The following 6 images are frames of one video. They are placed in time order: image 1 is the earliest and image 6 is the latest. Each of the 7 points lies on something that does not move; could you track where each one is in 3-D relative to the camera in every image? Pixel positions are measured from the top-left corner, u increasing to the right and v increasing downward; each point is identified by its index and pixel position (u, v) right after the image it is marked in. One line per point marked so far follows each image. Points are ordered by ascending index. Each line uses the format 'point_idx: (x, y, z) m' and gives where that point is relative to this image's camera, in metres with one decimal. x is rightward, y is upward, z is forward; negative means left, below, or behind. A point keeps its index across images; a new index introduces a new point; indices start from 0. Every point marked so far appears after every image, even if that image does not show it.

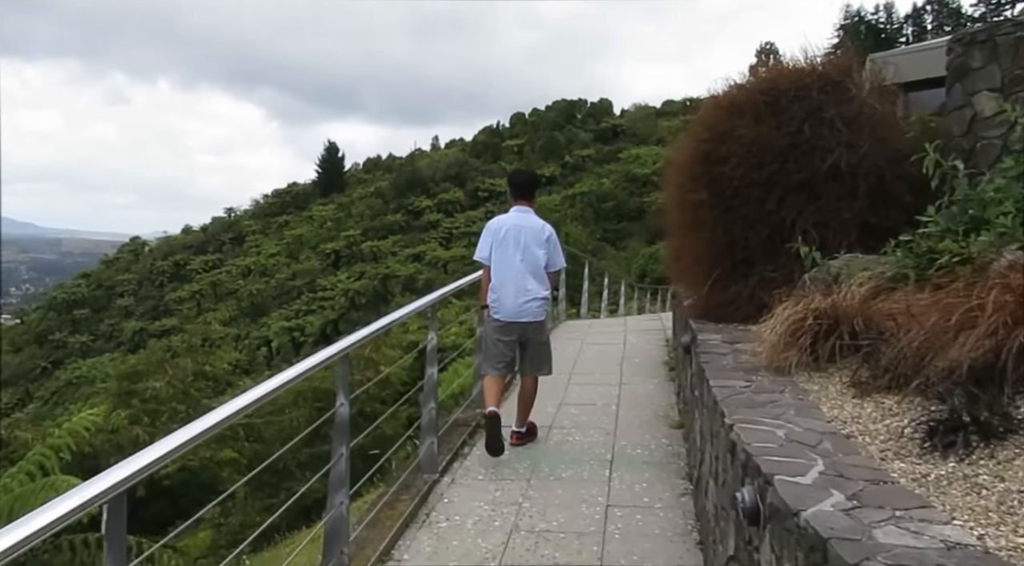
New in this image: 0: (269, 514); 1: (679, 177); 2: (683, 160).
0: (-3.8, -3.5, +11.0) m
1: (+1.0, +0.6, +4.3) m
2: (+1.0, +0.7, +4.2) m
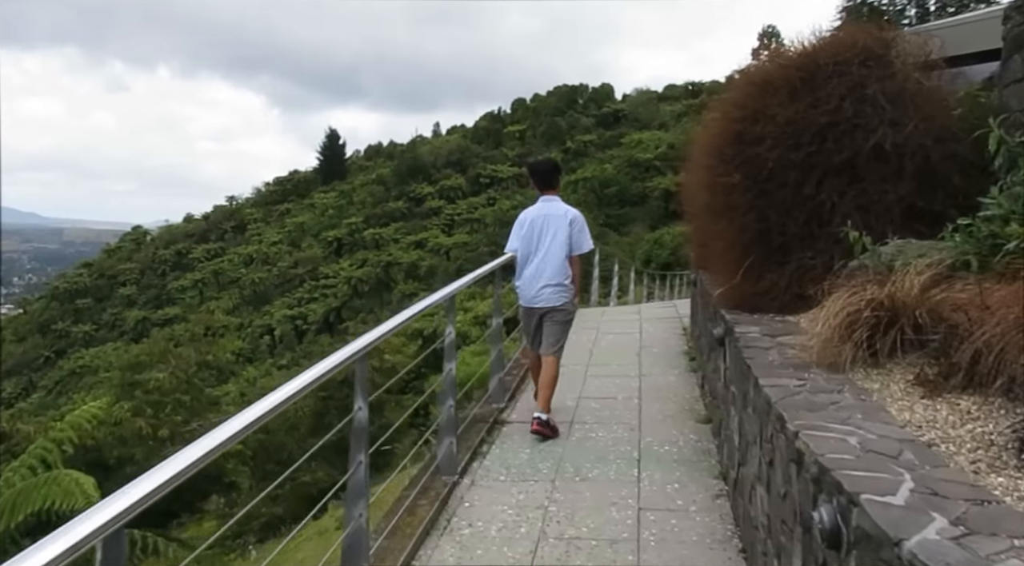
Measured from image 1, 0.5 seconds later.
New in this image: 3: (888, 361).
0: (-3.7, -3.4, +10.8) m
1: (+1.2, +0.7, +4.0) m
2: (+1.2, +0.8, +3.9) m
3: (+1.4, -0.3, +2.5) m
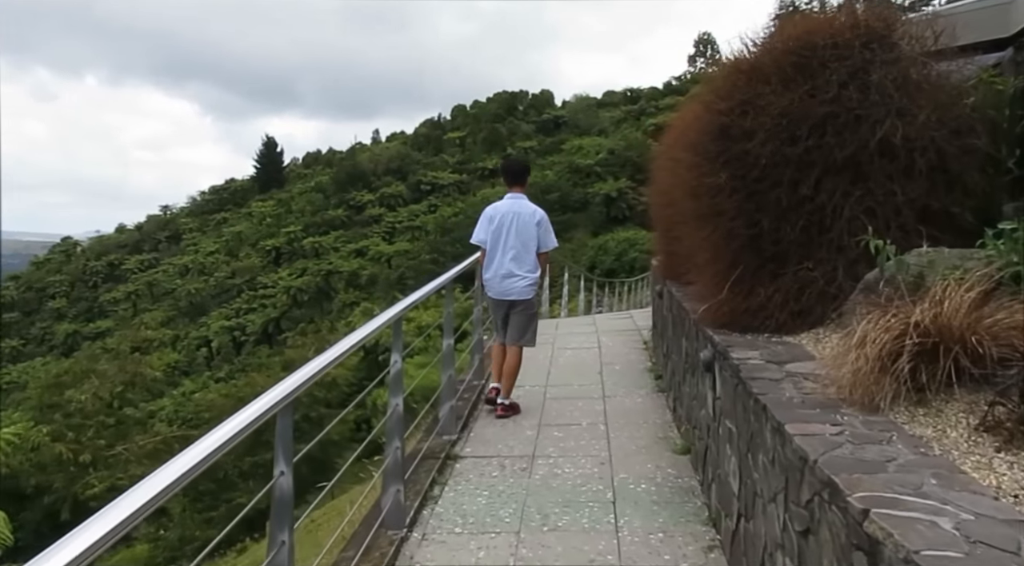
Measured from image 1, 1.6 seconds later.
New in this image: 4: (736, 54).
0: (-4.4, -3.6, +9.9) m
1: (+0.9, +0.6, +3.5) m
2: (+0.9, +0.7, +3.5) m
3: (+1.3, -0.3, +2.1) m
4: (+1.1, +1.1, +3.4) m
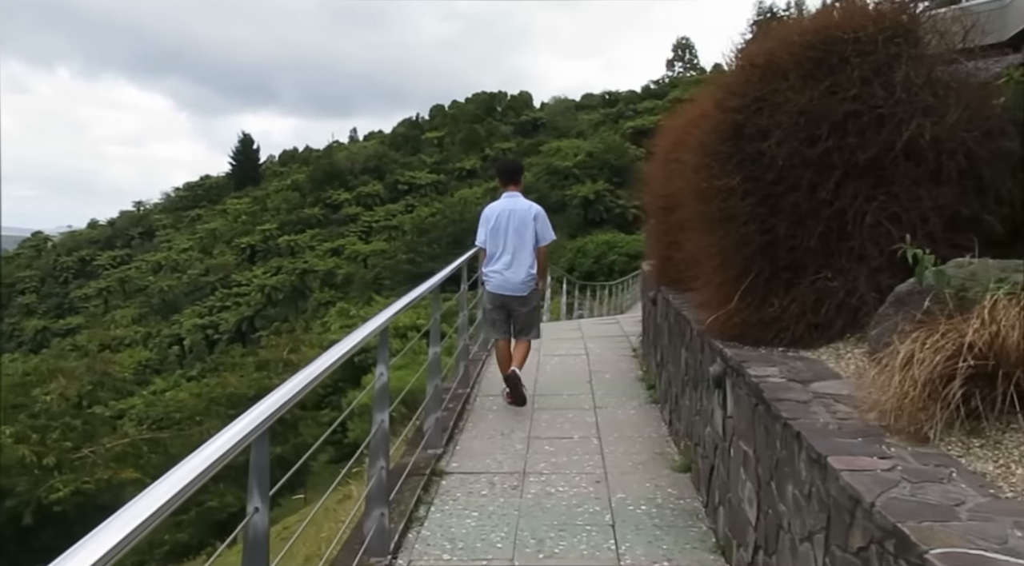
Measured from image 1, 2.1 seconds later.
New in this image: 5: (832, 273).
0: (-4.6, -3.6, +9.5) m
1: (+0.9, +0.6, +3.3) m
2: (+0.9, +0.7, +3.2) m
3: (+1.3, -0.4, +1.8) m
4: (+1.1, +1.1, +3.2) m
5: (+1.3, 0.0, +2.9) m
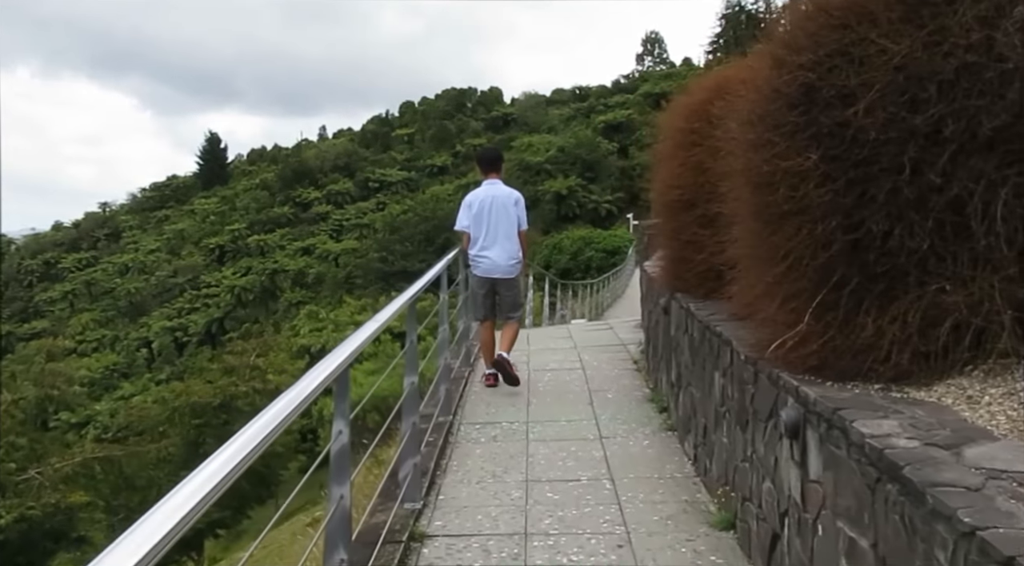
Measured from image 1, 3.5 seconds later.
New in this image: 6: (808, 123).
0: (-4.8, -3.7, +8.5) m
1: (+0.9, +0.5, +2.5) m
2: (+0.9, +0.6, +2.5) m
3: (+1.3, -0.4, +1.1) m
4: (+1.1, +1.0, +2.4) m
5: (+1.4, 0.0, +2.2) m
6: (+1.0, +0.5, +2.3) m
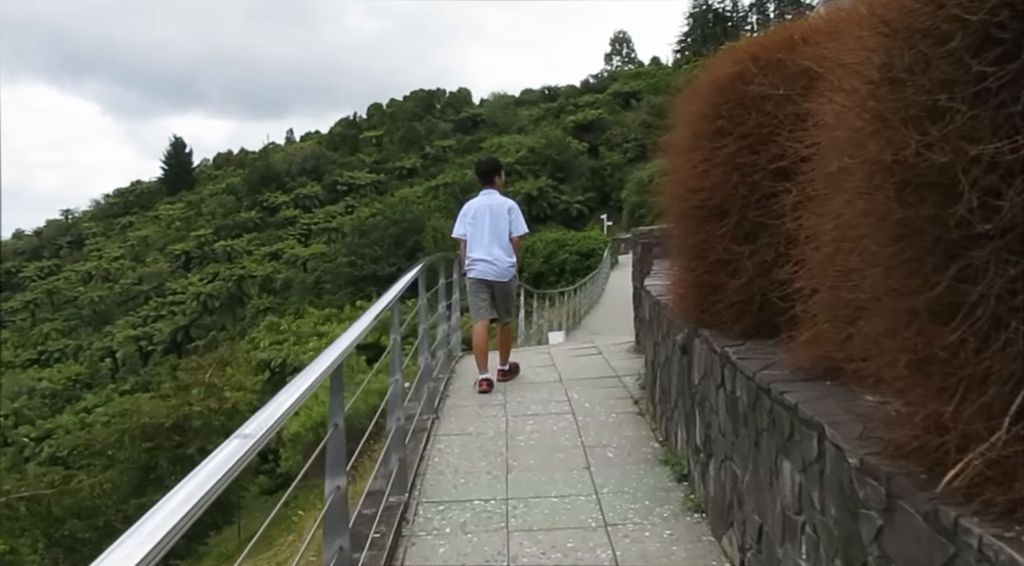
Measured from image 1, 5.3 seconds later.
0: (-5.0, -4.0, +7.2) m
1: (+0.8, +0.4, +1.5) m
2: (+0.8, +0.5, +1.4) m
3: (+1.3, -0.6, 0.0) m
4: (+1.0, +0.9, +1.3) m
5: (+1.3, -0.1, +1.1) m
6: (+0.9, +0.4, +1.2) m
